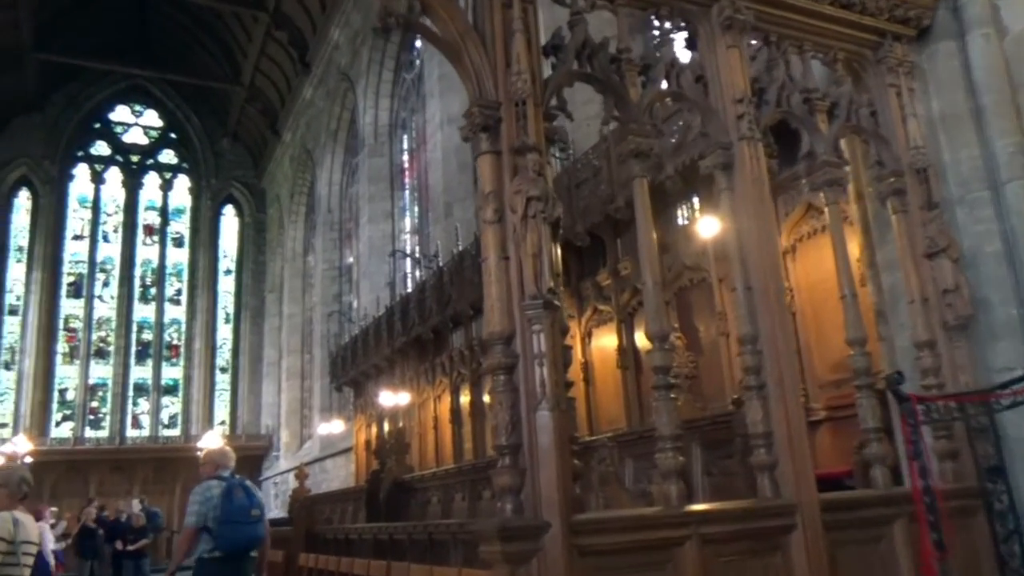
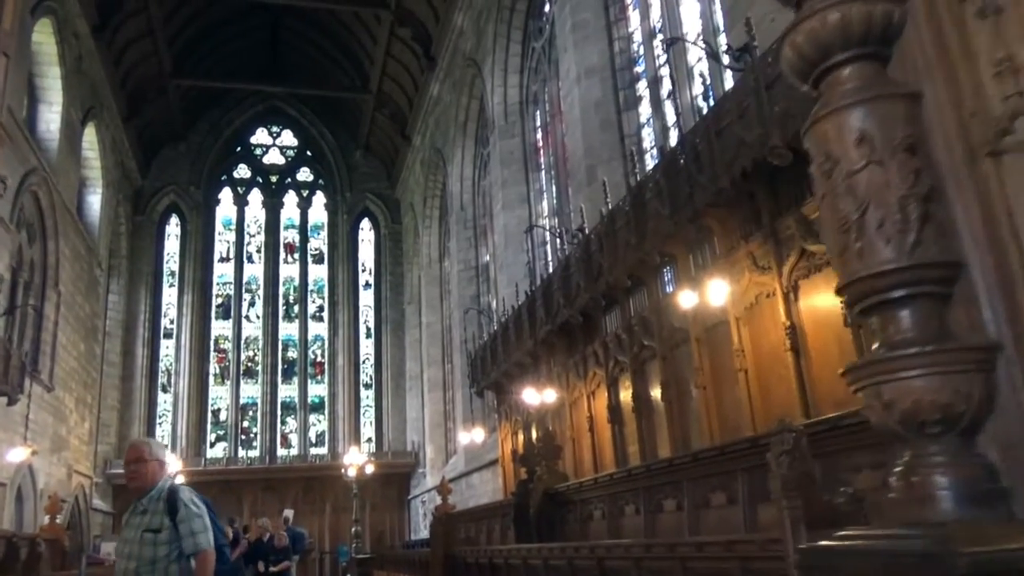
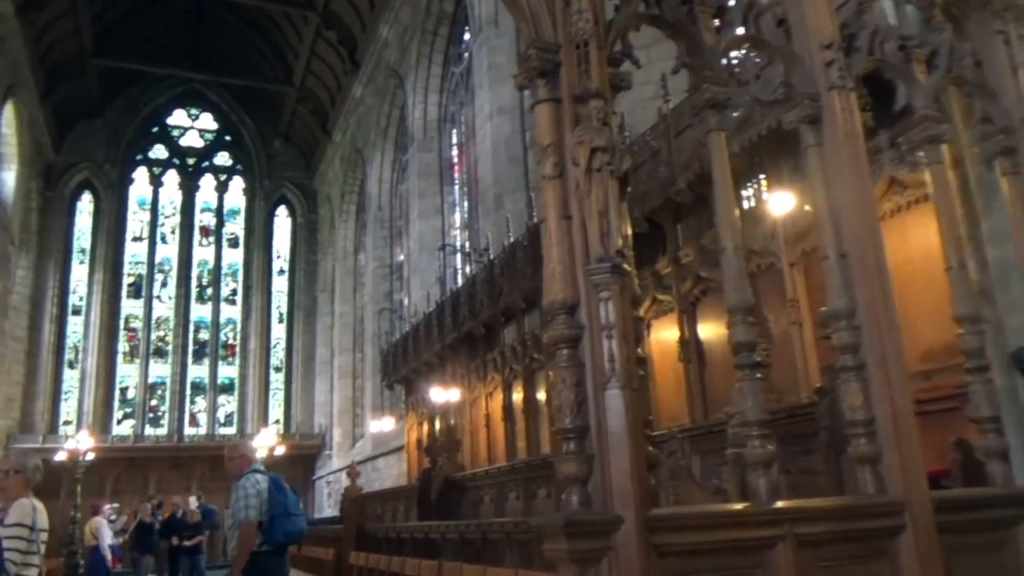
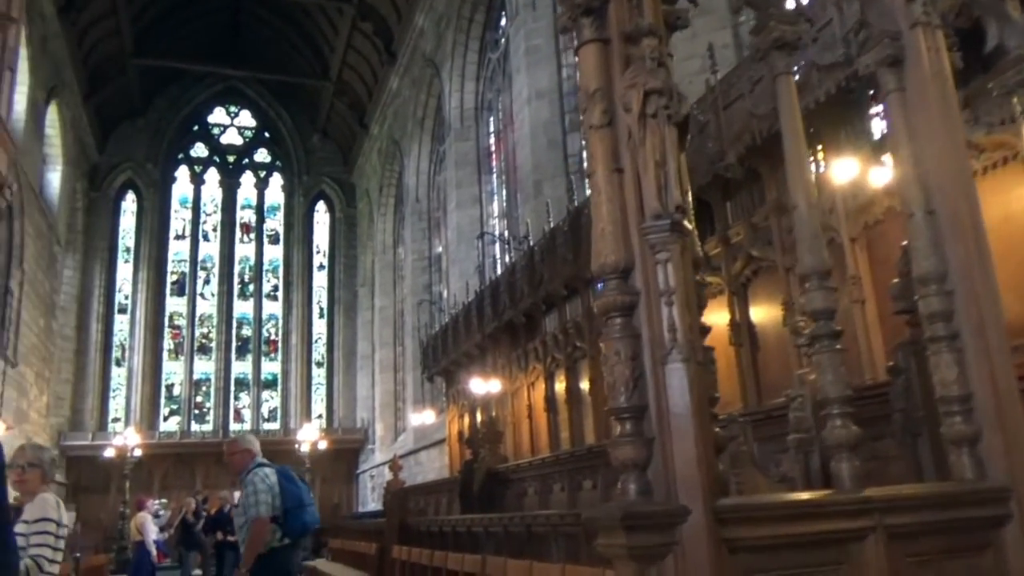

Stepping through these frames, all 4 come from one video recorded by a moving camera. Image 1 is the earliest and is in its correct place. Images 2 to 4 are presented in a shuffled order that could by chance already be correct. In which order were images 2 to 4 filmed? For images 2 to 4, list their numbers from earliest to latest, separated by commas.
3, 4, 2
